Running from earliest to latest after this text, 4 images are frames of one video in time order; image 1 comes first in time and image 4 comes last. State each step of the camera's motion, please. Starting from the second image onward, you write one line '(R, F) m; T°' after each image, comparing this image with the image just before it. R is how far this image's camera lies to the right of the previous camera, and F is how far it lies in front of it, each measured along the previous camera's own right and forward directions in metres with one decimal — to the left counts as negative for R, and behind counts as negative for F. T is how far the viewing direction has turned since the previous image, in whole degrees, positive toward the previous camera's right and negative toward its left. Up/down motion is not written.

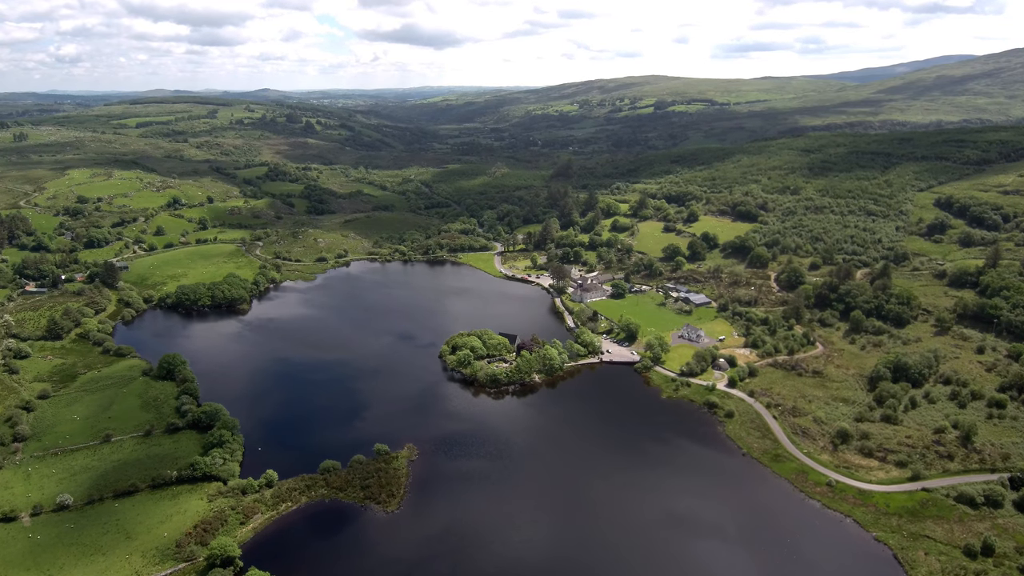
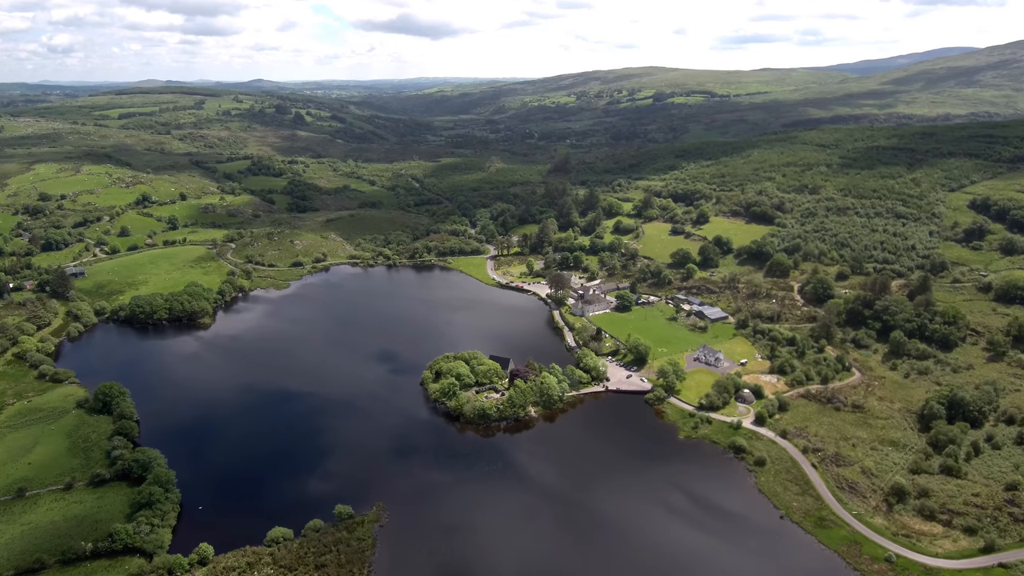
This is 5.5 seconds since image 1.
(+0.6, +10.7) m; 0°
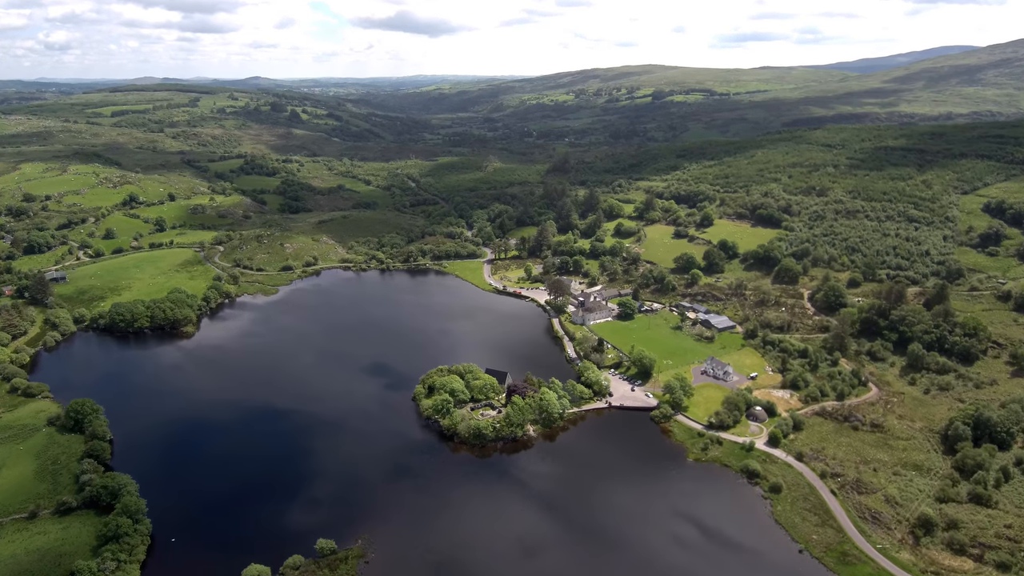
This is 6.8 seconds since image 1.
(+0.1, +4.0) m; 0°
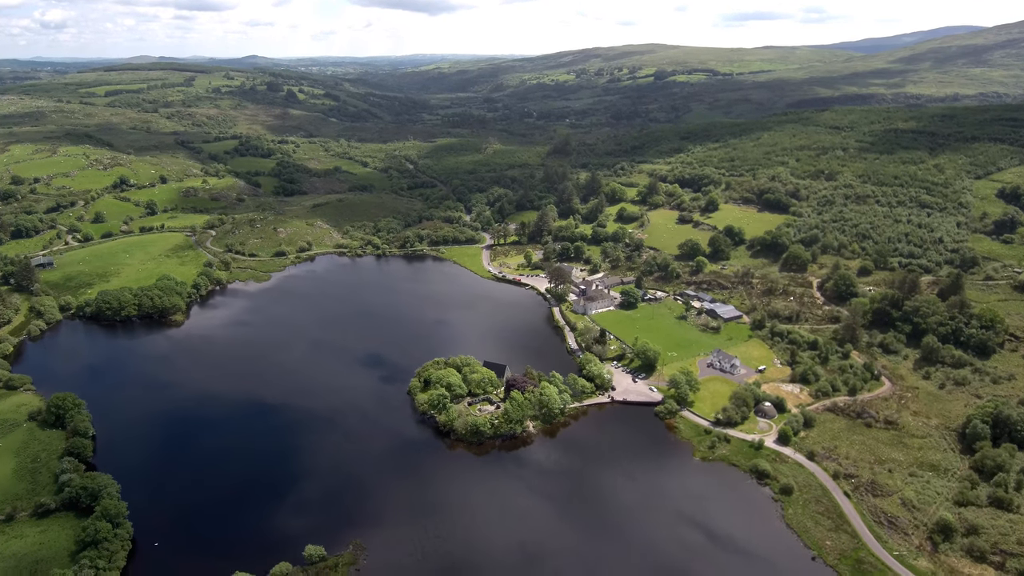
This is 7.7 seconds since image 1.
(+0.1, +2.9) m; 0°
